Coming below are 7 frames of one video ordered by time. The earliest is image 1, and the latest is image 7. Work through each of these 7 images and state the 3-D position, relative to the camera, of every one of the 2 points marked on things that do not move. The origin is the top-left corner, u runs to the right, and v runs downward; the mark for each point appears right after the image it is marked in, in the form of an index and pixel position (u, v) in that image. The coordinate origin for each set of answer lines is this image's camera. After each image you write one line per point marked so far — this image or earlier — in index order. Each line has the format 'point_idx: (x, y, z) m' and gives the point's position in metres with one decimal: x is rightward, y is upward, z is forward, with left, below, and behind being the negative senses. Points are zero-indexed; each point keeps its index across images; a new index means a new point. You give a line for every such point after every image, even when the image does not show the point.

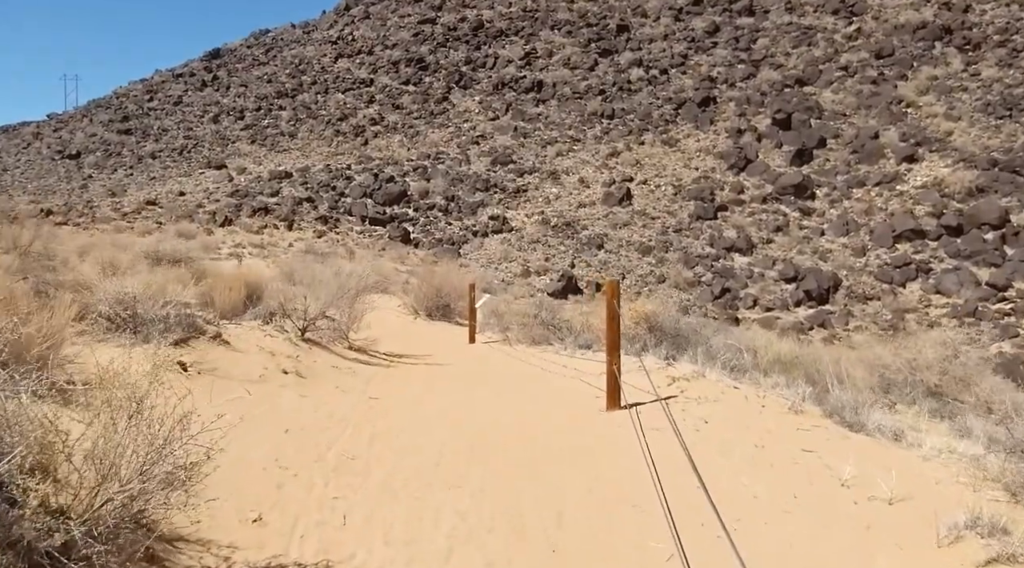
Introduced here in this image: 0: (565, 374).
0: (+0.5, -0.9, +7.0) m
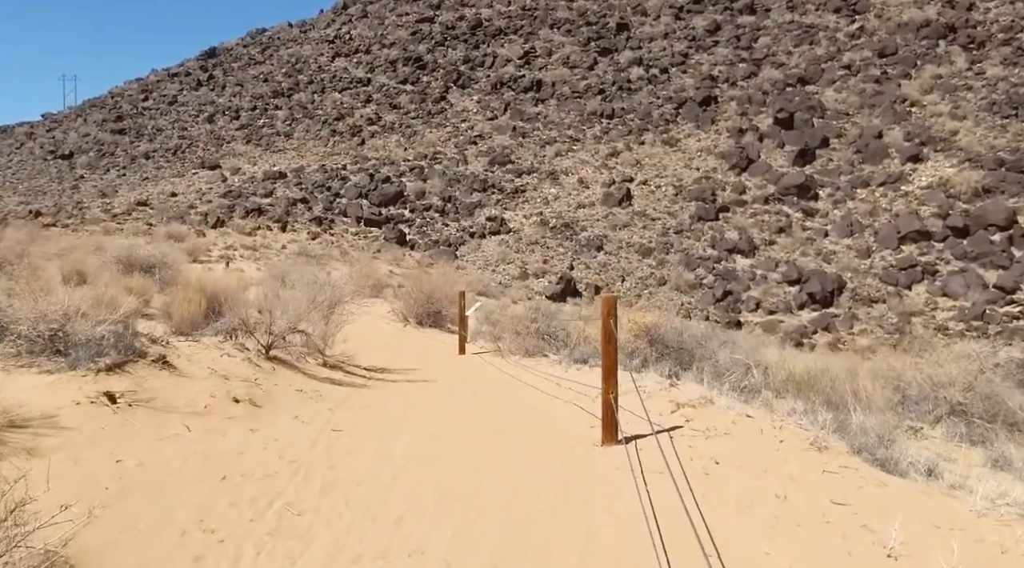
0: (+0.4, -1.0, +6.4) m
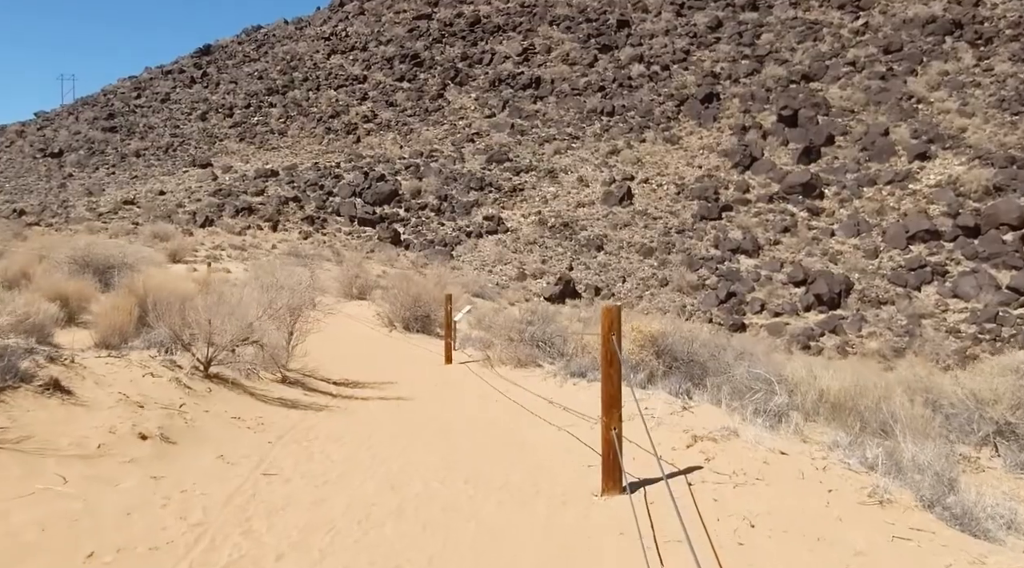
0: (+0.3, -1.0, +5.5) m
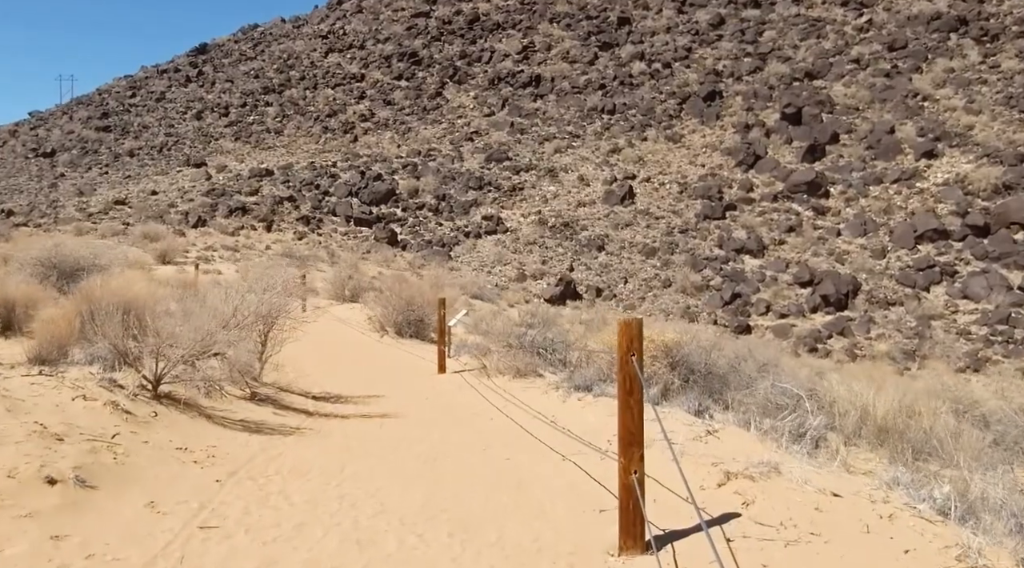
0: (+0.2, -1.1, +4.8) m
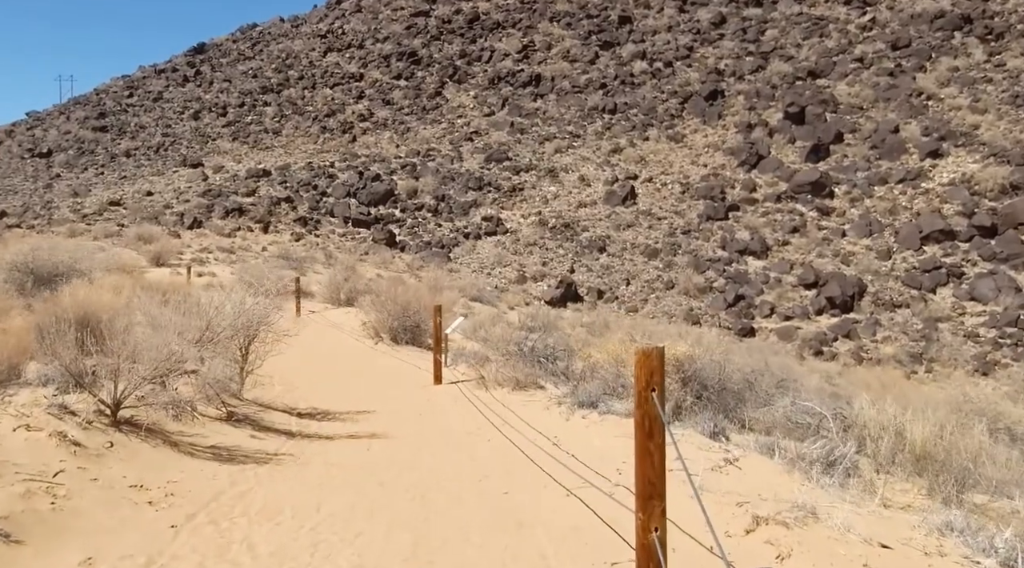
0: (+0.2, -1.1, +4.4) m
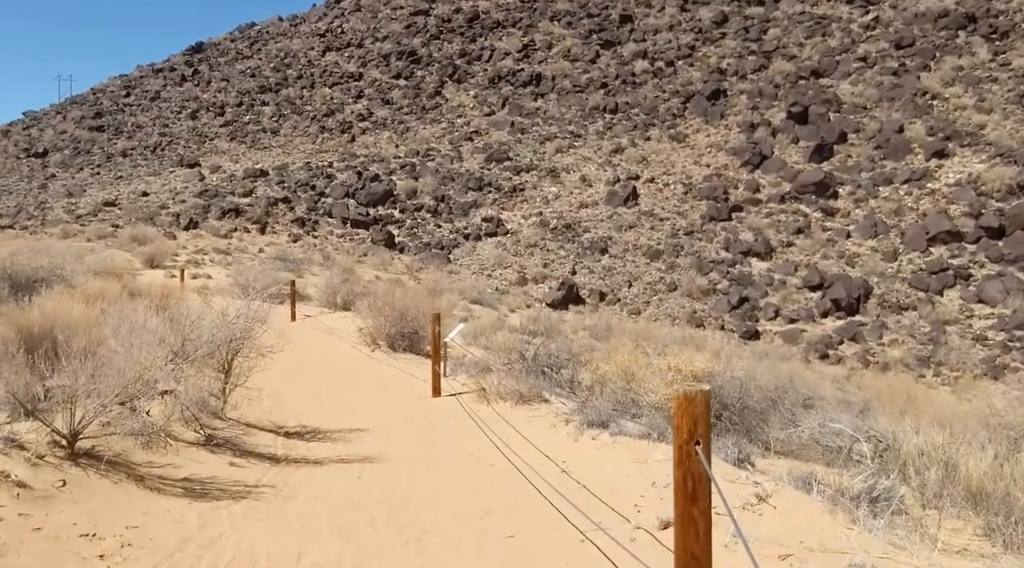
0: (+0.3, -1.2, +3.9) m
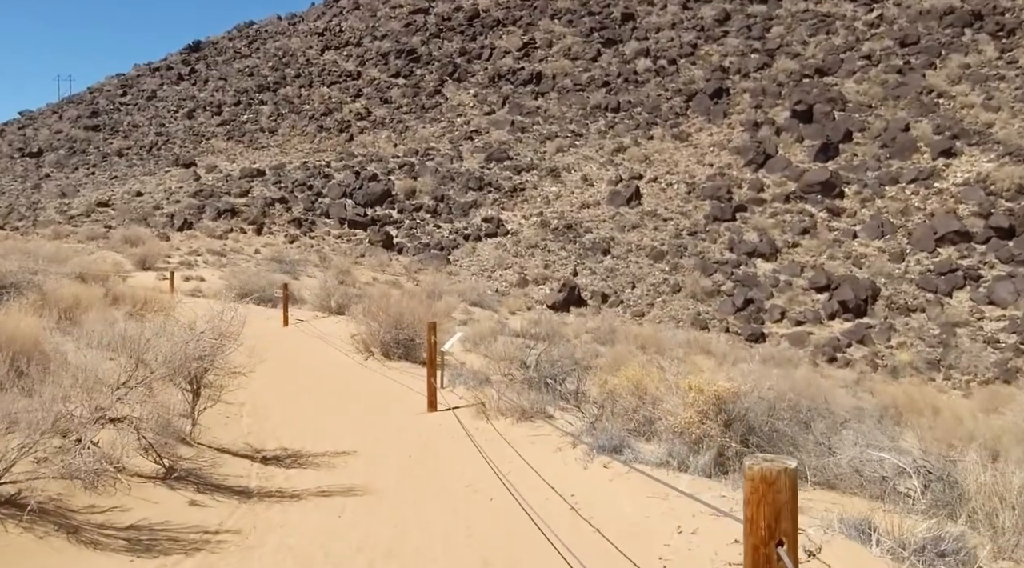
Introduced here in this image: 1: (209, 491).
0: (+0.3, -1.3, +3.4) m
1: (-1.7, -1.1, +4.1) m
